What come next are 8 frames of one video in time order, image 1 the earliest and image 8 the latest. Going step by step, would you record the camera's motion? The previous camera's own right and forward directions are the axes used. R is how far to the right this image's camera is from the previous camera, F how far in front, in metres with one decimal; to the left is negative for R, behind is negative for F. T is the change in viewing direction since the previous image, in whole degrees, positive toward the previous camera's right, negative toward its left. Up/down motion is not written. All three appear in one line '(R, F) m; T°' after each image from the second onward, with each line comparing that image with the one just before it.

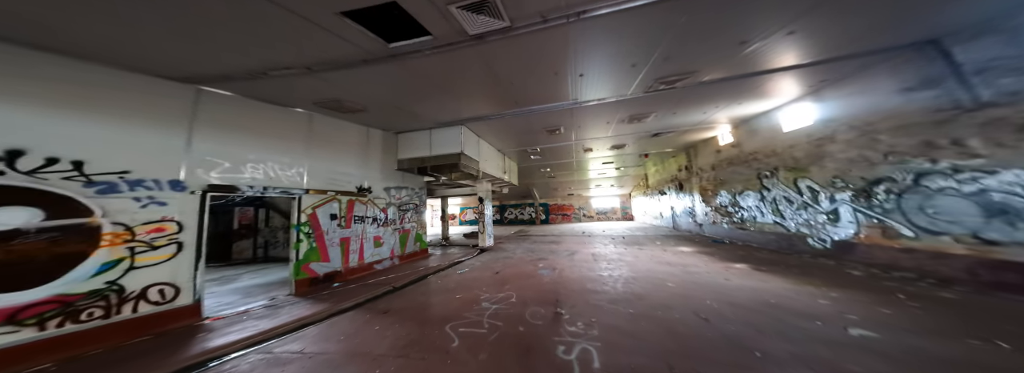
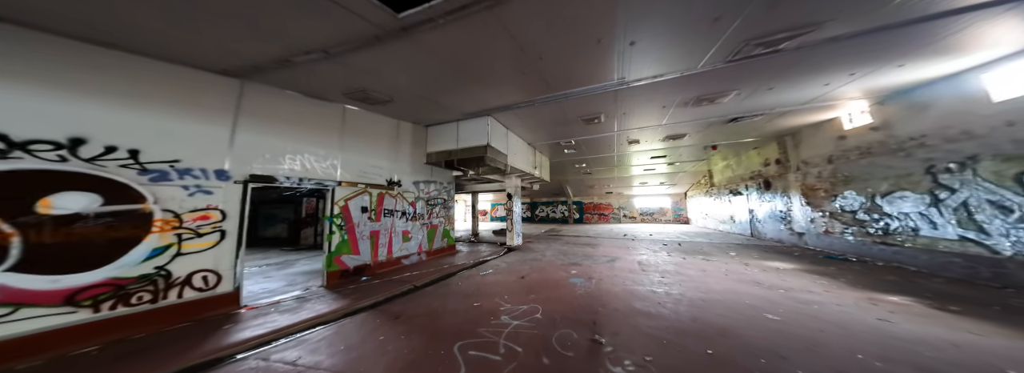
(+0.2, +0.6) m; -10°
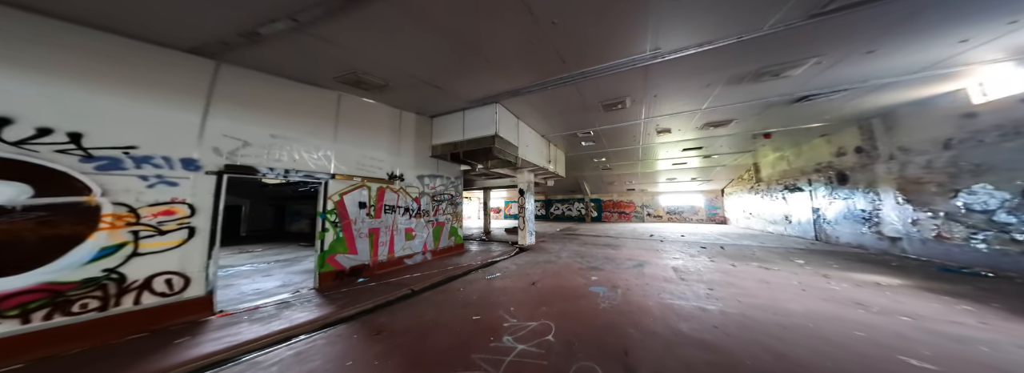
(+0.1, +0.6) m; -5°
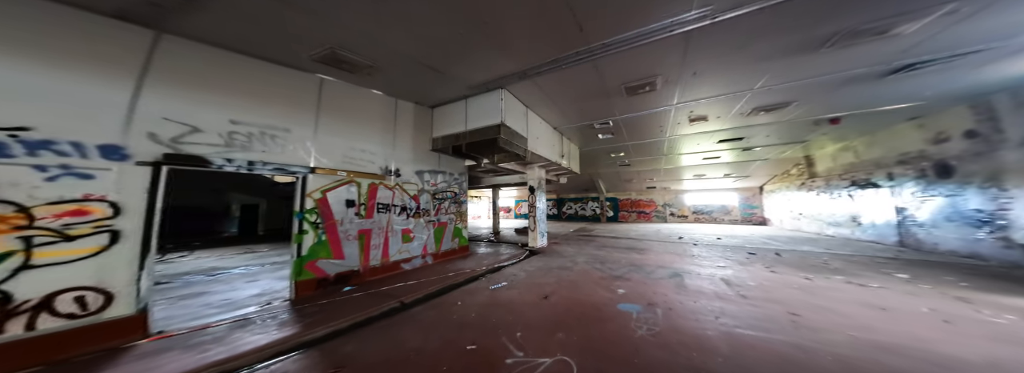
(+0.1, +0.7) m; -4°
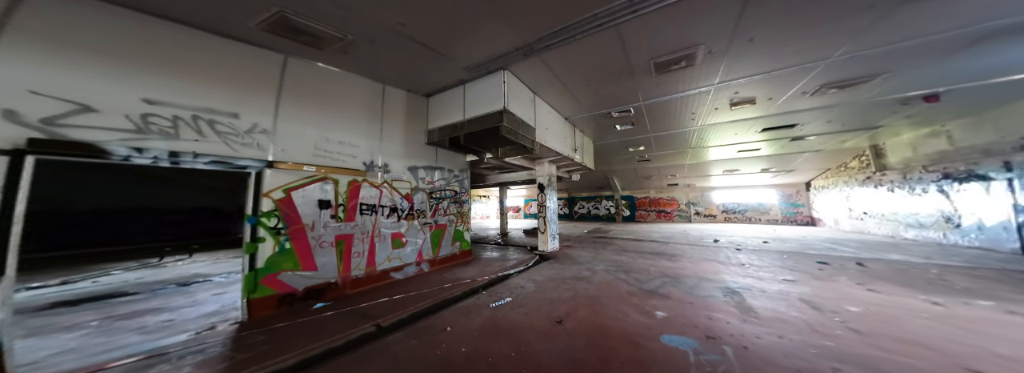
(+0.2, +0.8) m; -3°
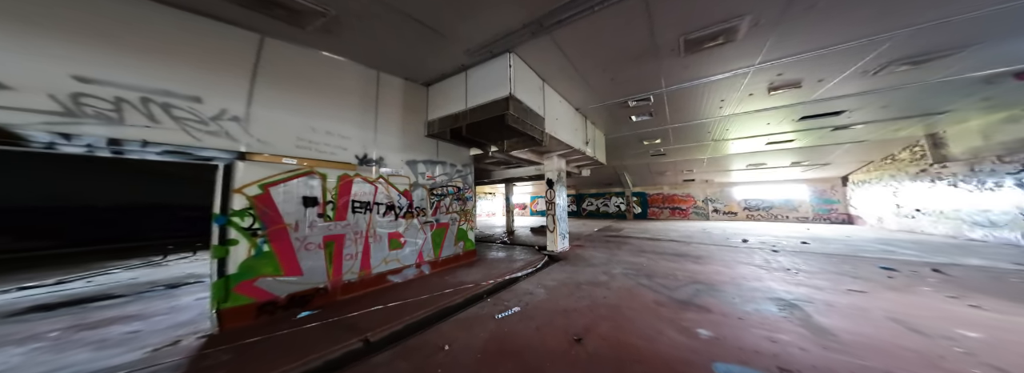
(0.0, +0.4) m; -2°
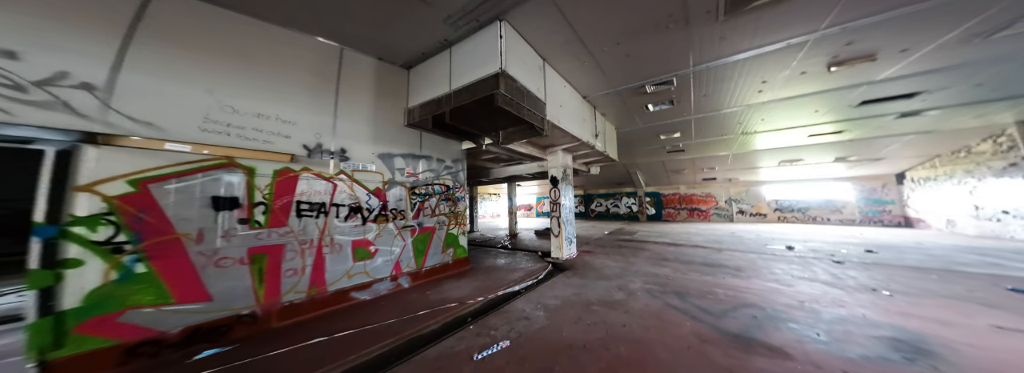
(+0.3, +0.9) m; -2°
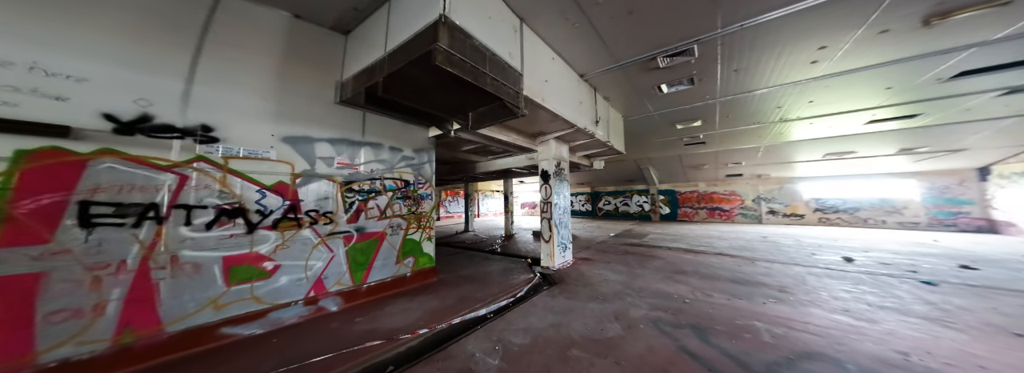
(+0.8, +1.2) m; -3°
